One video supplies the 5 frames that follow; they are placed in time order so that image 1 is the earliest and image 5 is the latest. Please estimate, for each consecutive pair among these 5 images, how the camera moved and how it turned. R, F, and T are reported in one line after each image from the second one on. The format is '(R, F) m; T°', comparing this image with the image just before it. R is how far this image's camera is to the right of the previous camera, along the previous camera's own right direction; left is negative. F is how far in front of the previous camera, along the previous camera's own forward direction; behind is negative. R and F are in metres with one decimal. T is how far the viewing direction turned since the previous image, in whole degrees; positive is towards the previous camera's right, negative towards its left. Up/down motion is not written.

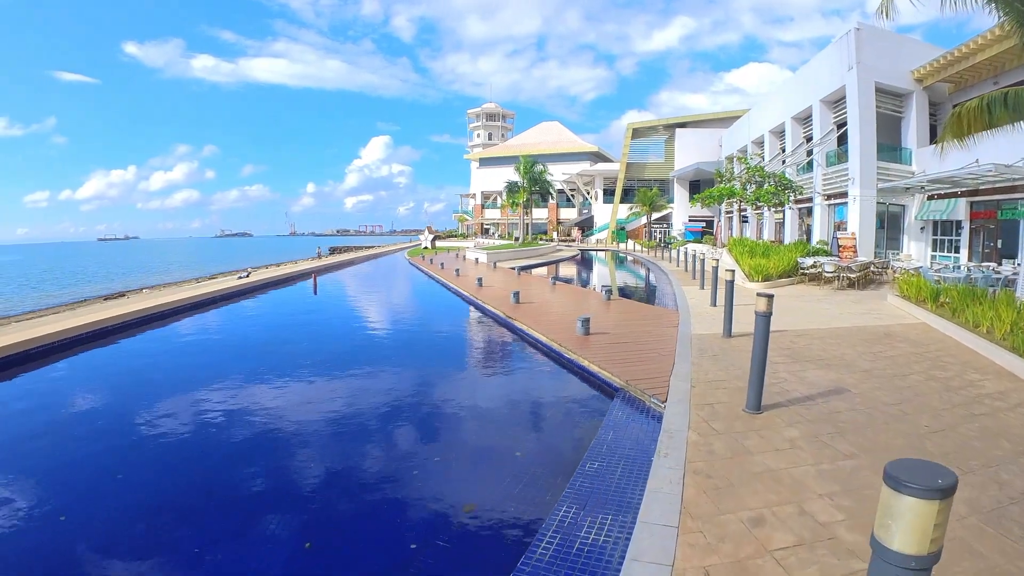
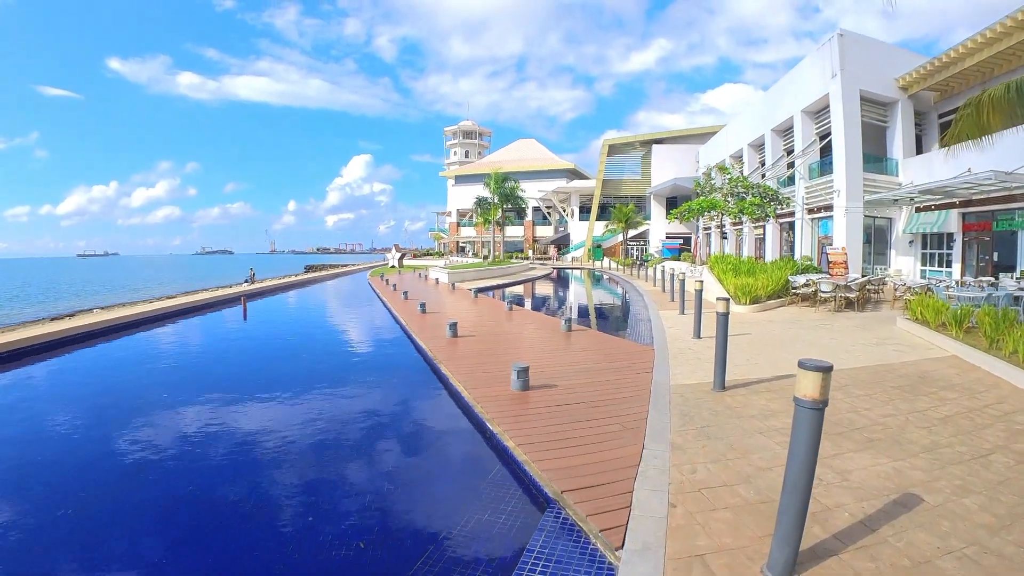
(+0.6, +1.7) m; +2°
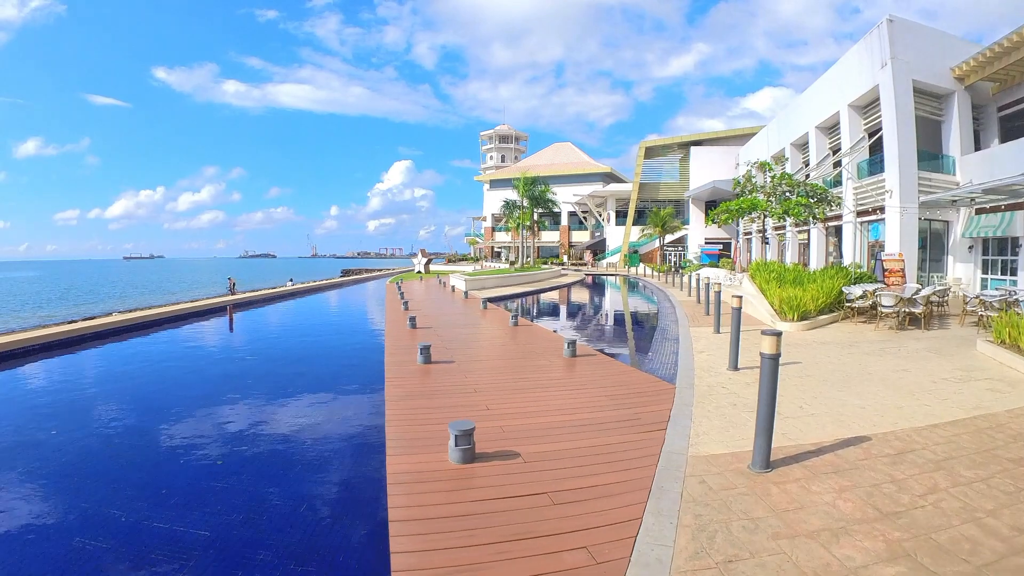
(+0.5, +1.3) m; -4°
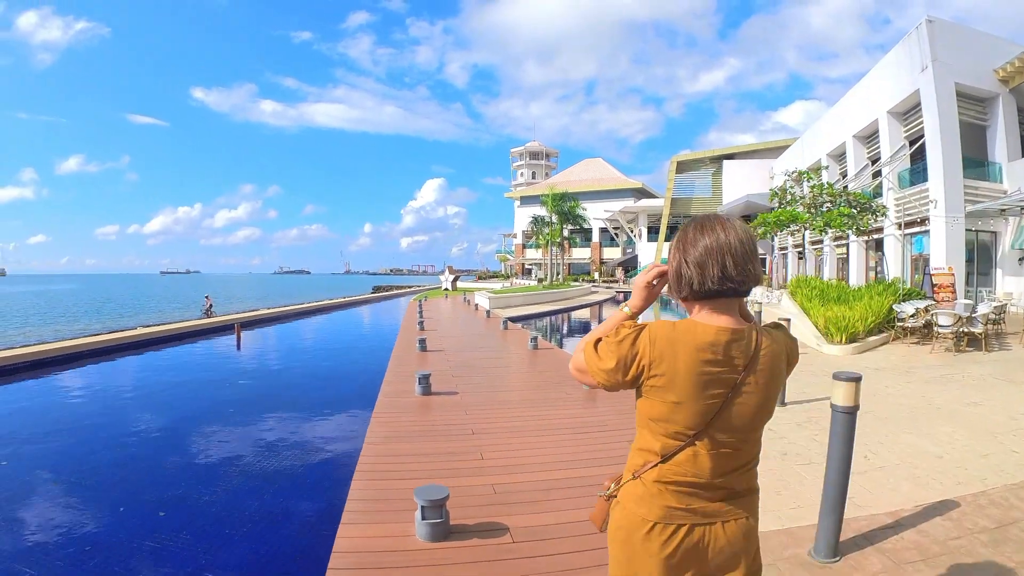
(+0.2, +0.7) m; -3°
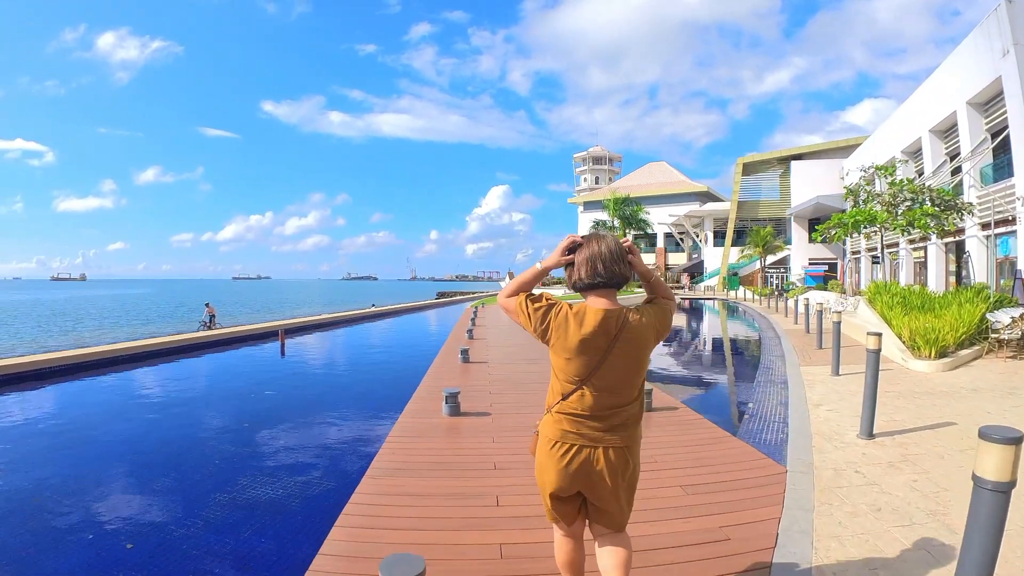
(+0.2, +0.6) m; -7°
